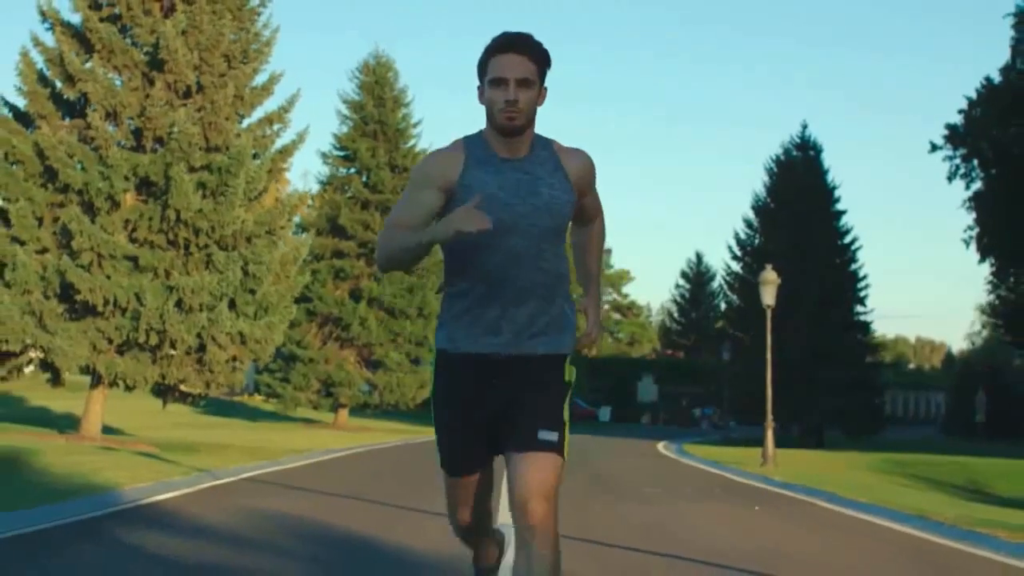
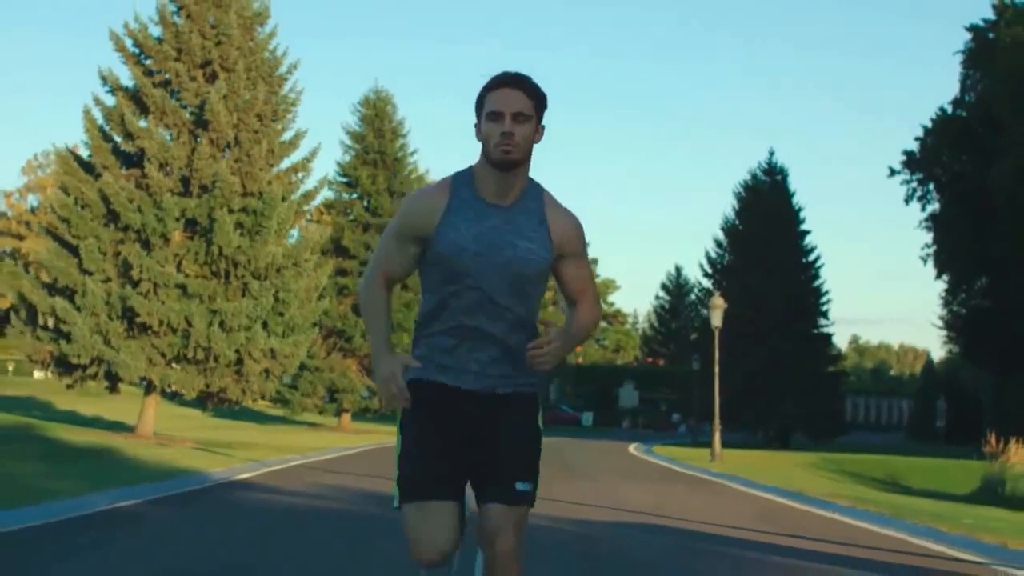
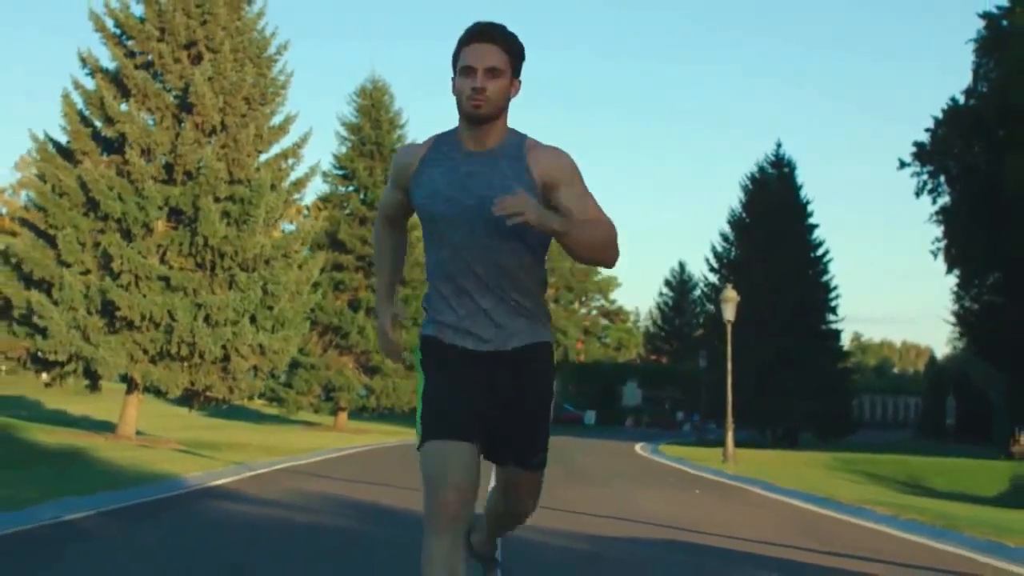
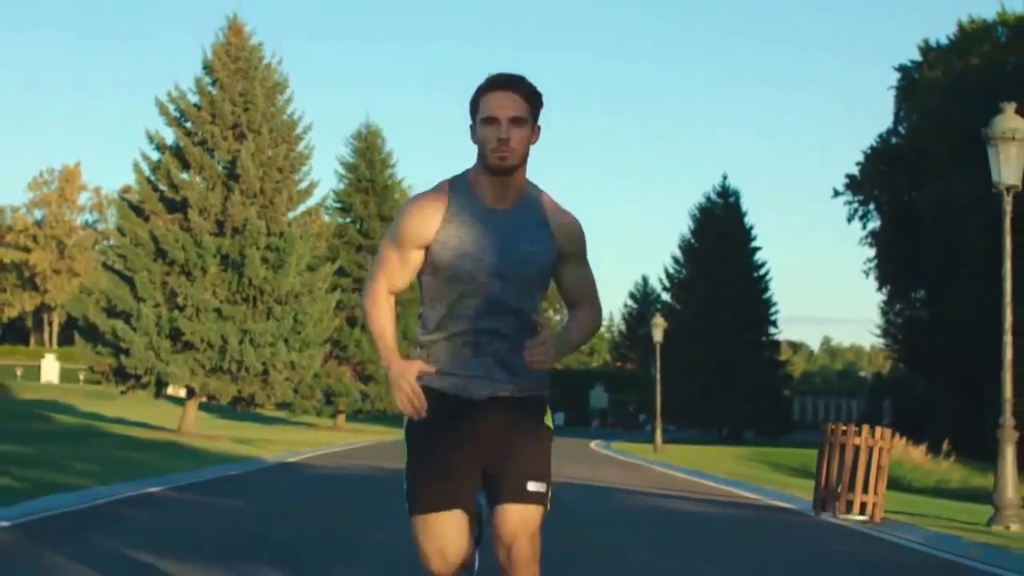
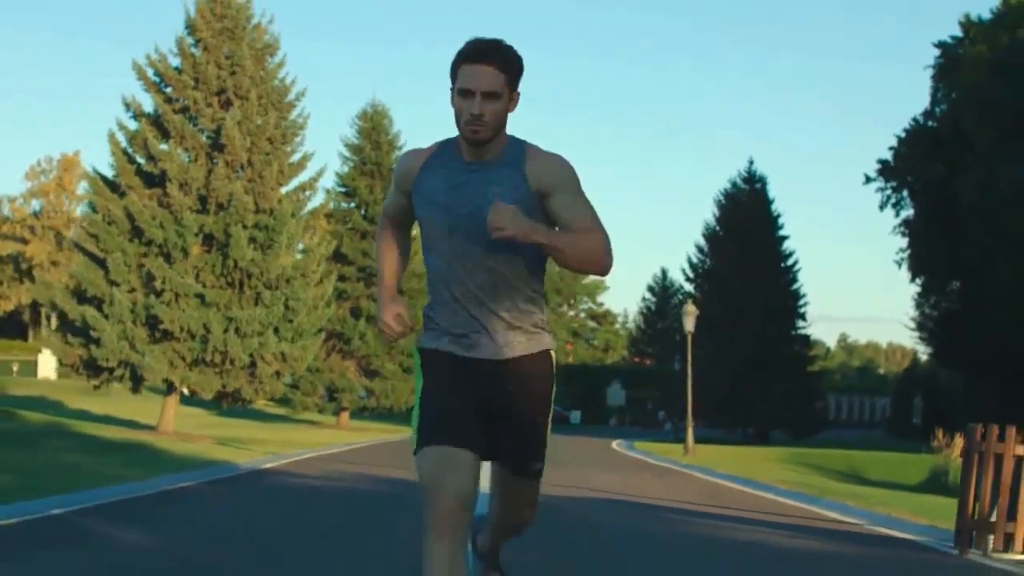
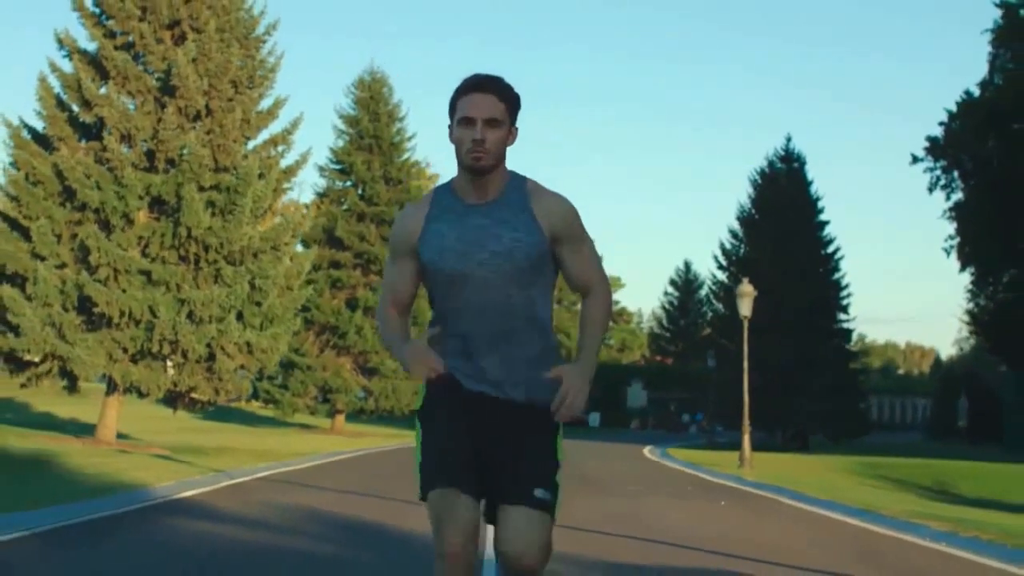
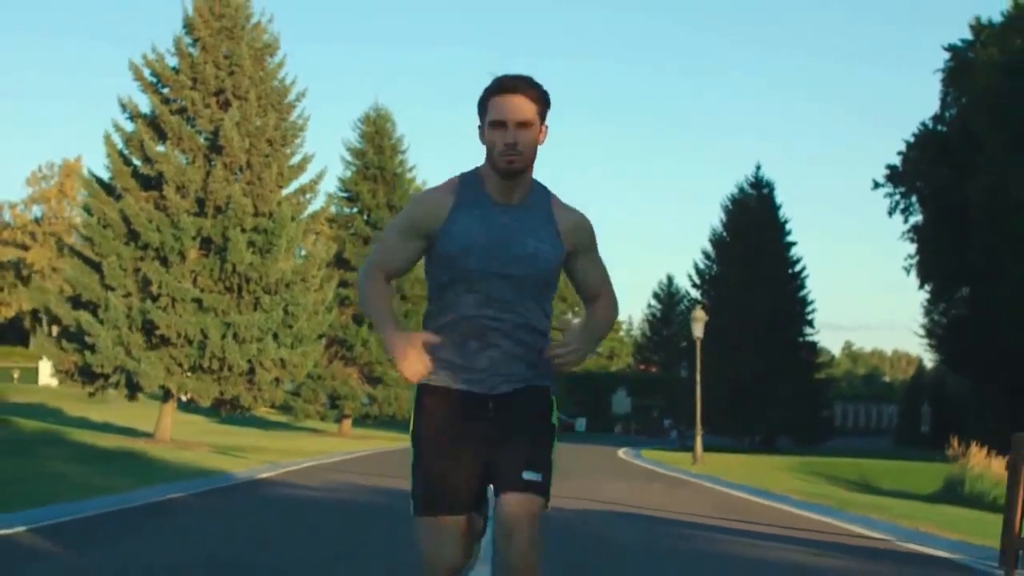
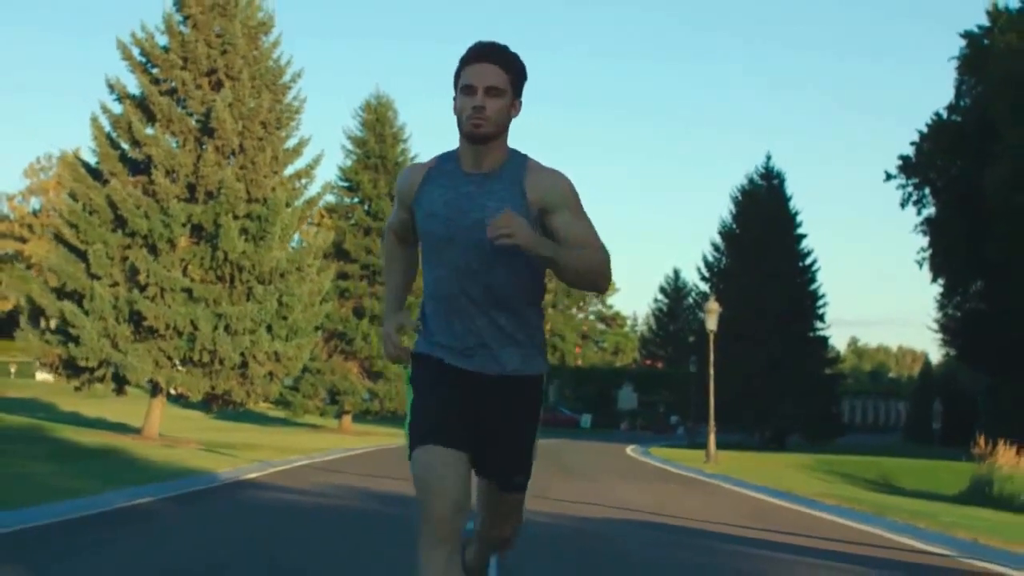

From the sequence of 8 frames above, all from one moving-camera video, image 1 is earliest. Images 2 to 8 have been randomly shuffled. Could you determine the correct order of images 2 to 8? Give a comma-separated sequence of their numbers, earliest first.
6, 3, 2, 8, 7, 5, 4
